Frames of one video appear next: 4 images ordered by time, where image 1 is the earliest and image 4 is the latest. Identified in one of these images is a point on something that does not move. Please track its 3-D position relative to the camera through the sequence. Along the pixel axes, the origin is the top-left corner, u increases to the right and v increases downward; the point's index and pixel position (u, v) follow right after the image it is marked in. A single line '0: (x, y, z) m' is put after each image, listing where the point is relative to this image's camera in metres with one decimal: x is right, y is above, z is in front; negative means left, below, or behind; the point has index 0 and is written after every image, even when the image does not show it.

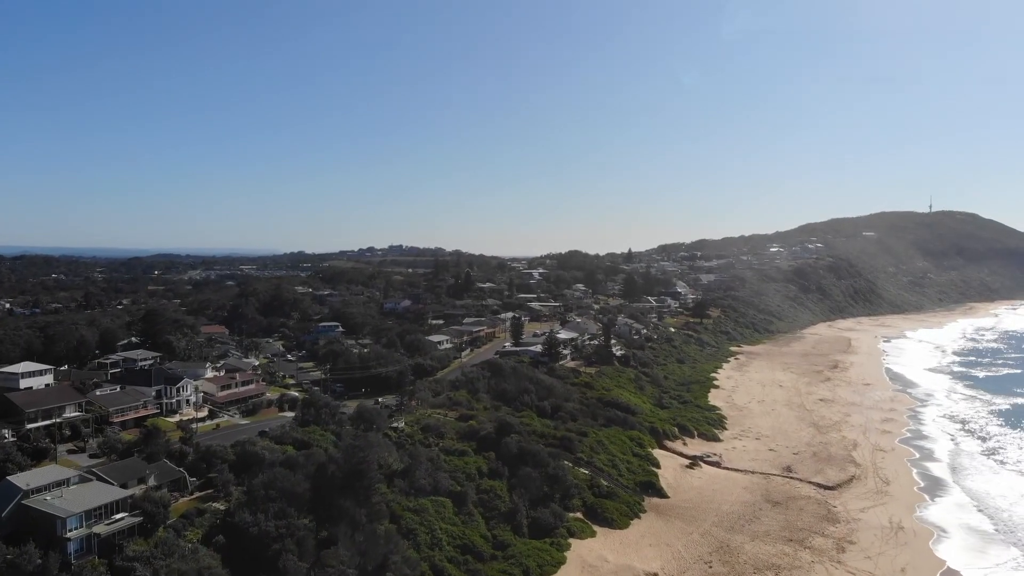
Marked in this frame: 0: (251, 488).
0: (-6.6, -5.0, +16.4) m
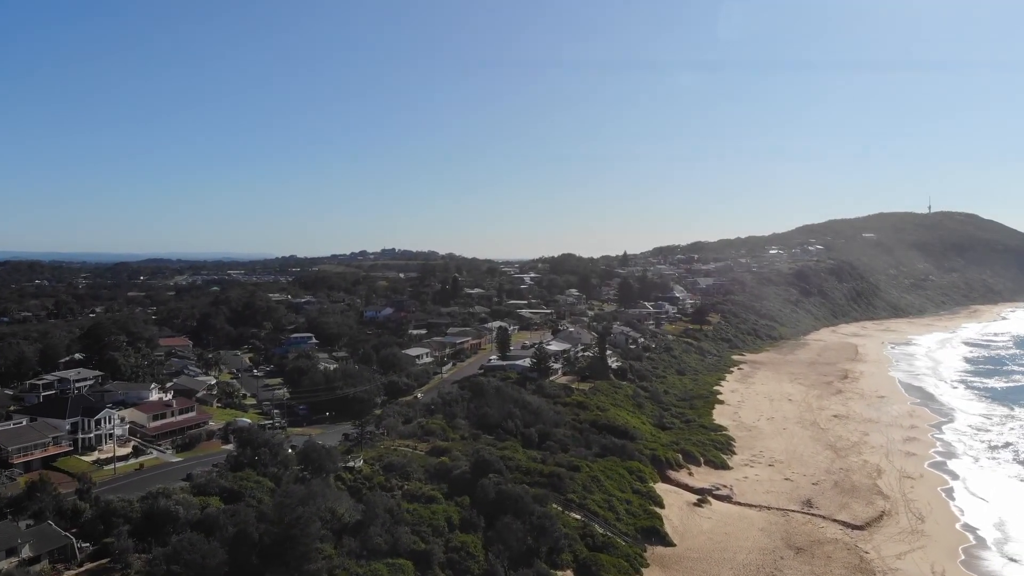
0: (-7.1, -5.4, +13.0) m
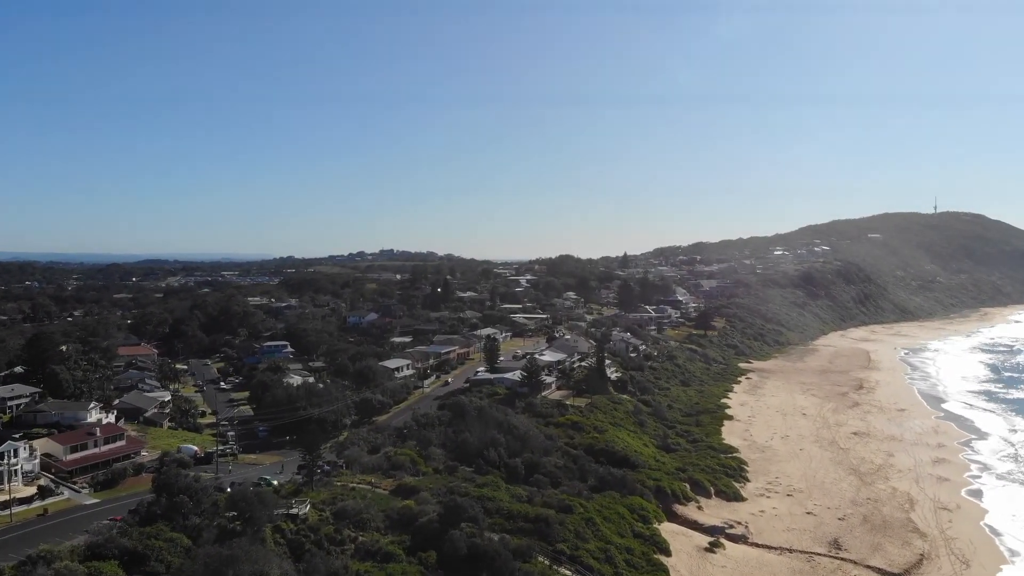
0: (-7.7, -5.7, +9.9) m
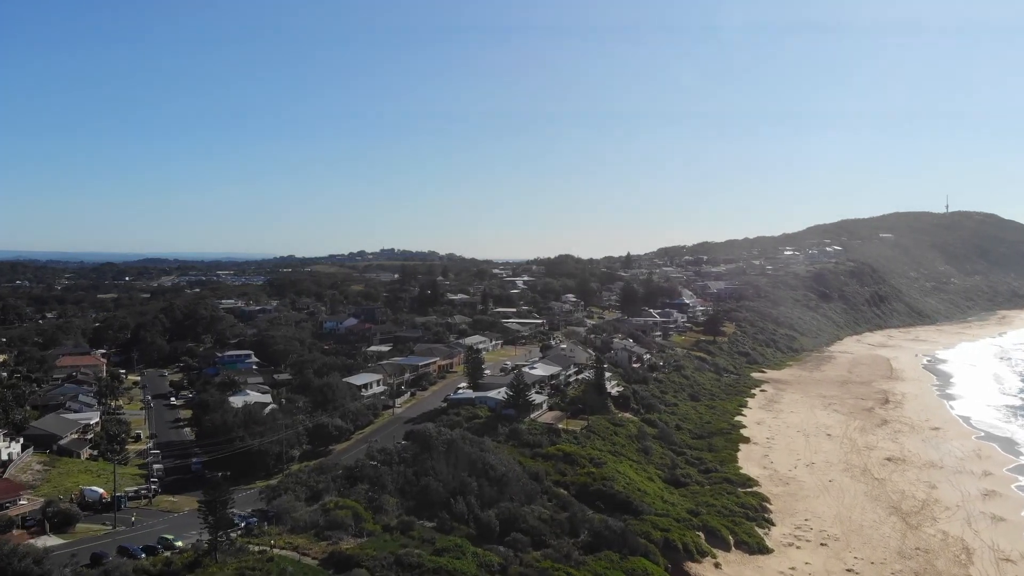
0: (-8.4, -5.9, +6.0) m
